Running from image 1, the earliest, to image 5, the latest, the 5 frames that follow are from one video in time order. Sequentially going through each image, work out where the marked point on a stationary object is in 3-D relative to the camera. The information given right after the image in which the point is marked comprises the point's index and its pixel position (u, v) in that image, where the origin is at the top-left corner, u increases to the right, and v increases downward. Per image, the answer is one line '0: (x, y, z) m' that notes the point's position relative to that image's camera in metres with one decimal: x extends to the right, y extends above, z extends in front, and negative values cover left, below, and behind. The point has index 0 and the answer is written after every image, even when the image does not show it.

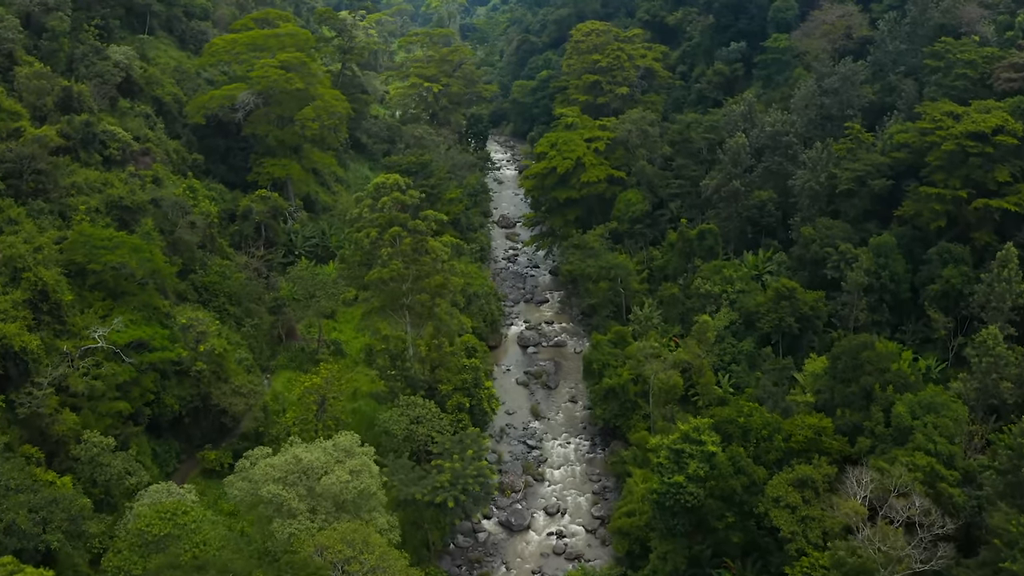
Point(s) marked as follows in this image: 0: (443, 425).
0: (-1.8, -3.6, +19.7) m
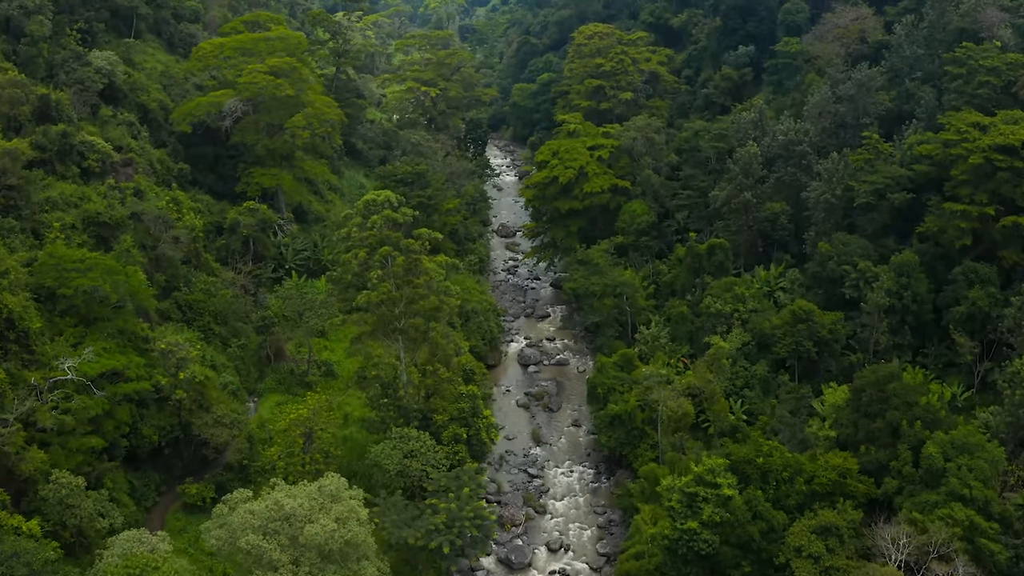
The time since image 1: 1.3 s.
0: (-1.8, -4.2, +18.5) m
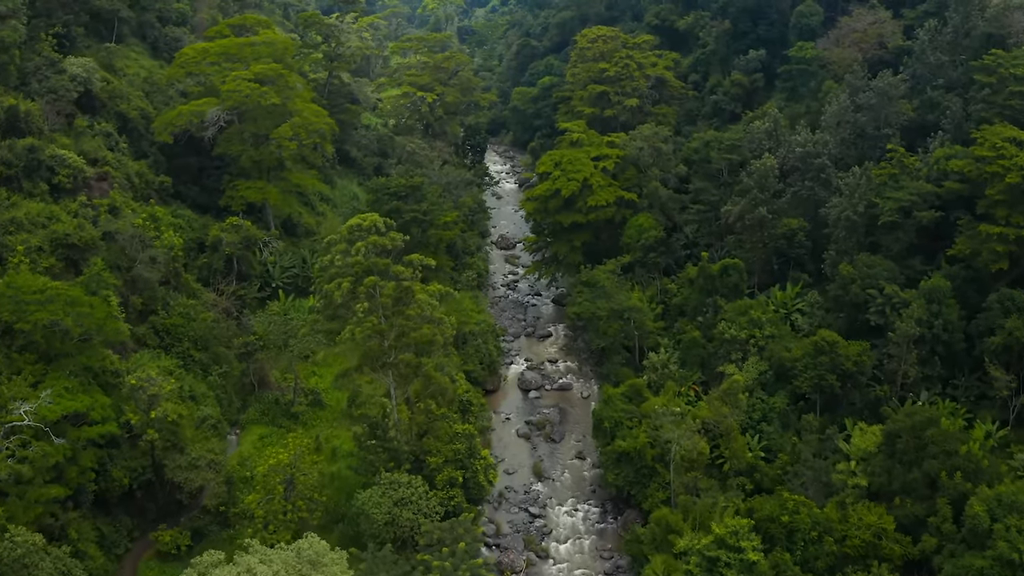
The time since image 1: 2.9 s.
0: (-1.8, -4.9, +16.9) m
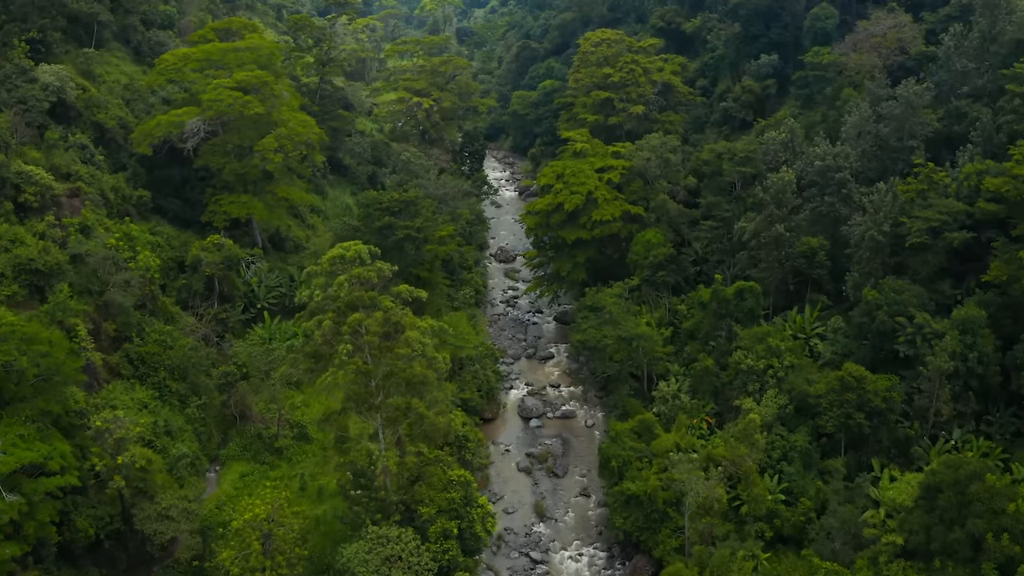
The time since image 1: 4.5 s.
0: (-1.8, -5.6, +15.4) m
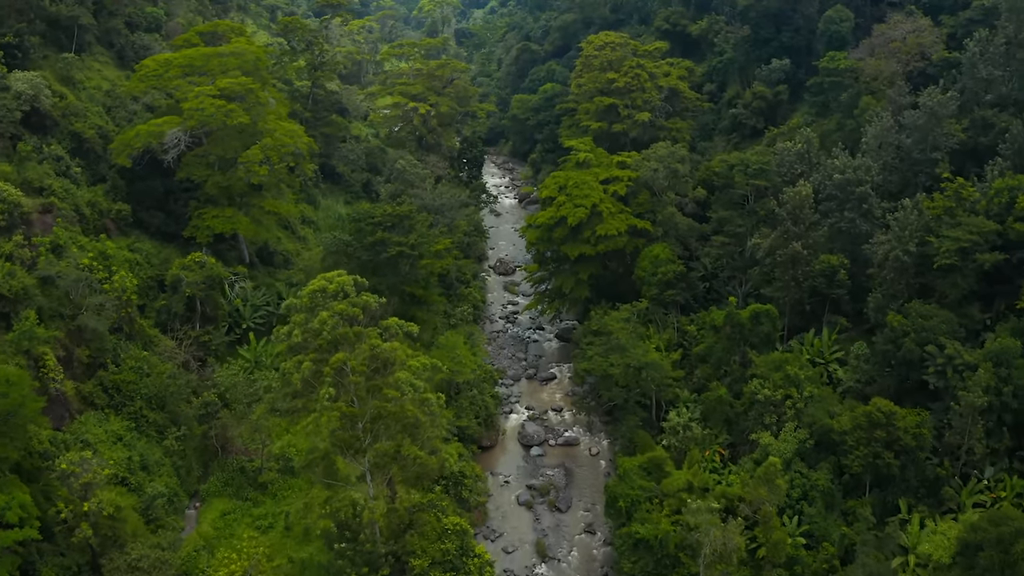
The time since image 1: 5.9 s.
0: (-1.8, -6.2, +14.1) m
